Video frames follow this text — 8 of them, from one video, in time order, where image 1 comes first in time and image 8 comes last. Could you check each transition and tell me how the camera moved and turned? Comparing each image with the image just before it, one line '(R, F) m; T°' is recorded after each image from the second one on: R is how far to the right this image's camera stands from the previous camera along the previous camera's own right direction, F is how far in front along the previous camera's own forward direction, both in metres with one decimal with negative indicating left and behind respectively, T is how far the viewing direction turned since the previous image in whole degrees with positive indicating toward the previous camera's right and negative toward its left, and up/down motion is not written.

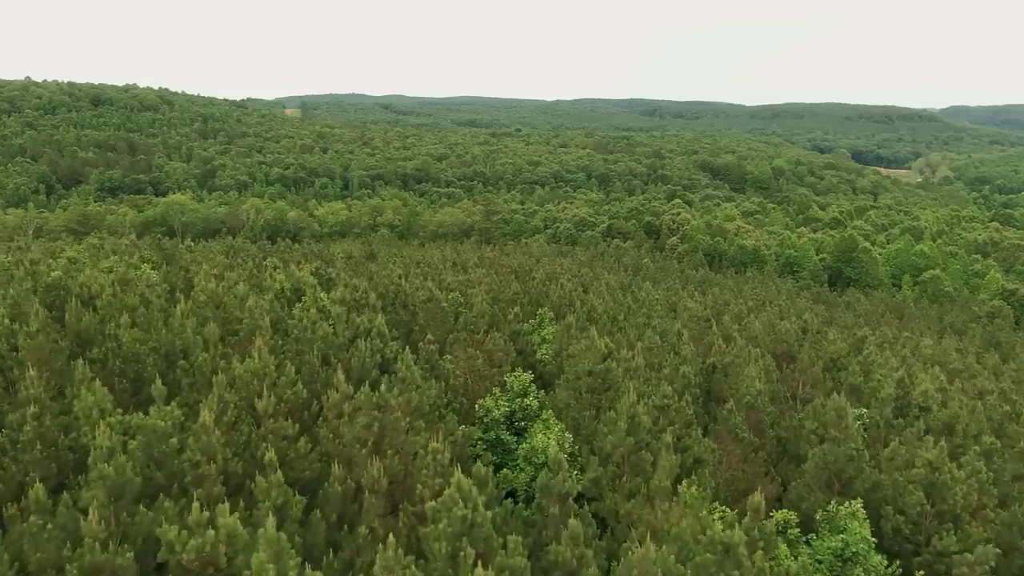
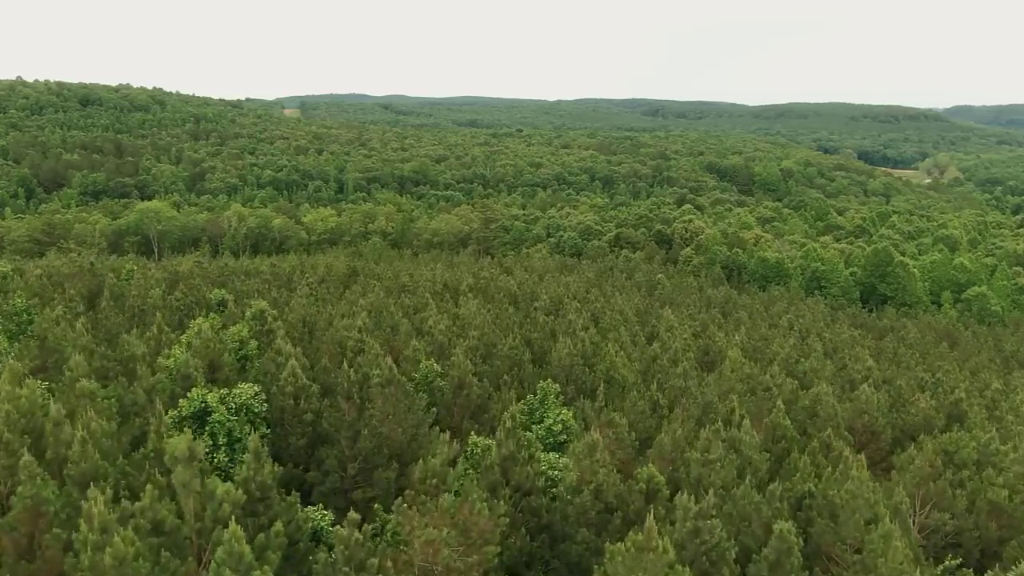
(+0.1, +6.4) m; 0°
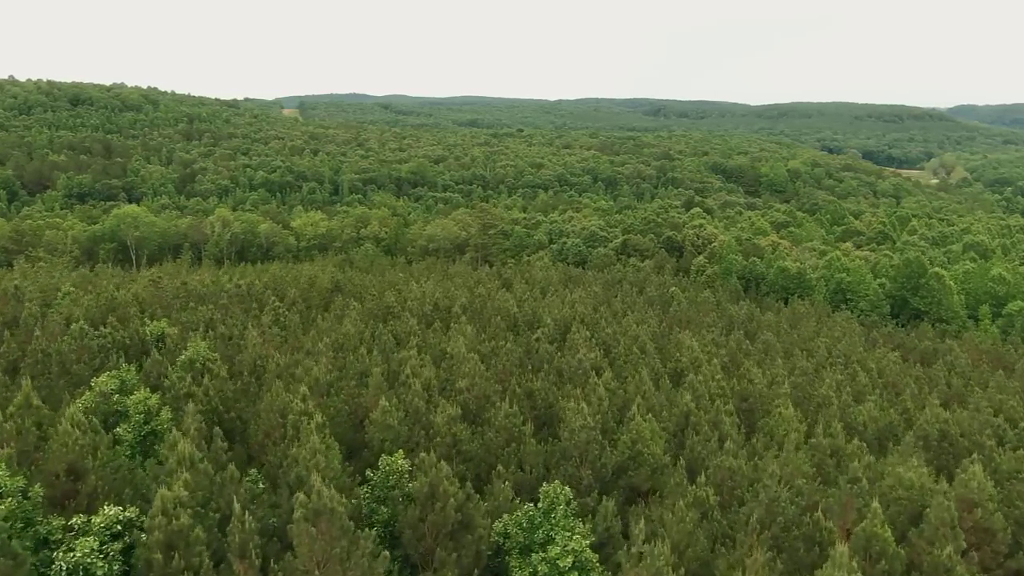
(+0.1, +5.1) m; 0°
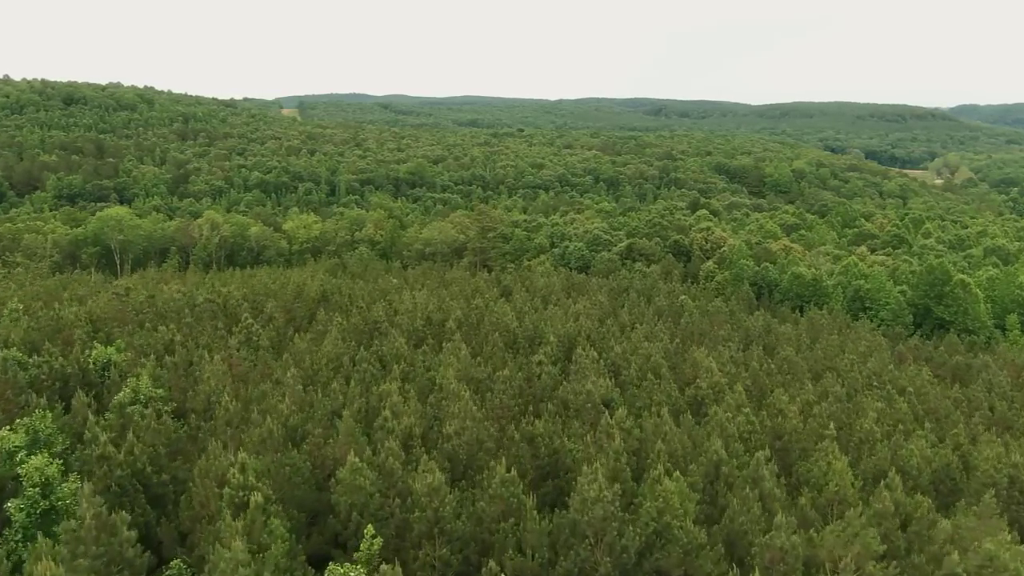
(0.0, +3.2) m; 0°
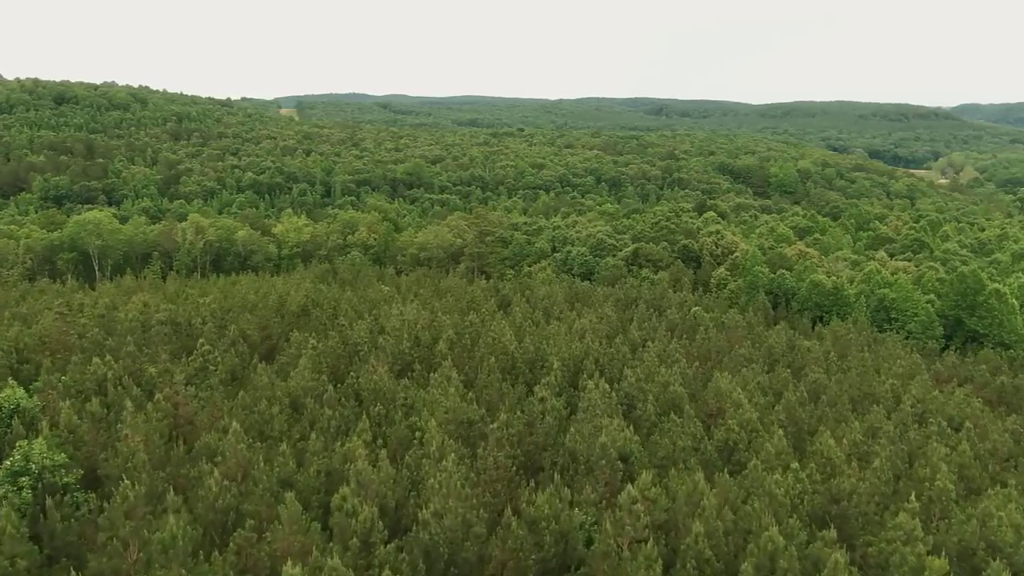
(+0.1, +3.9) m; 0°
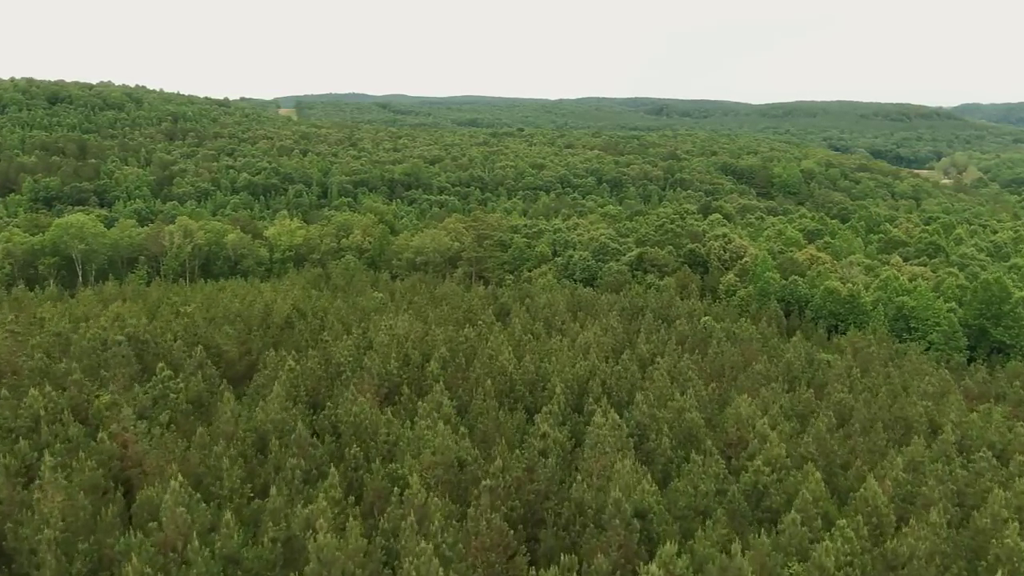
(+0.1, +2.7) m; 0°
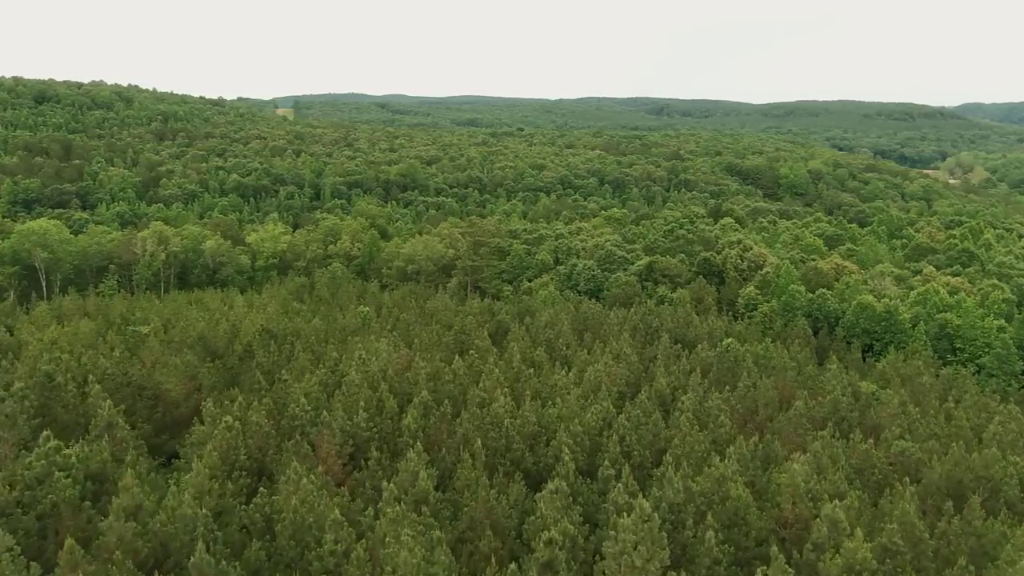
(+0.1, +5.3) m; 0°
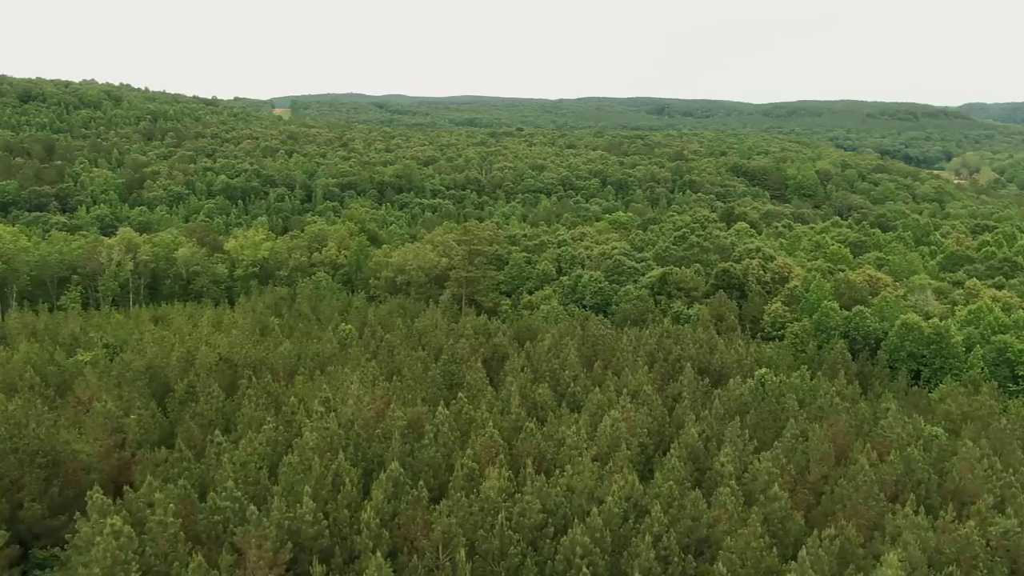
(+0.1, +5.7) m; 0°
